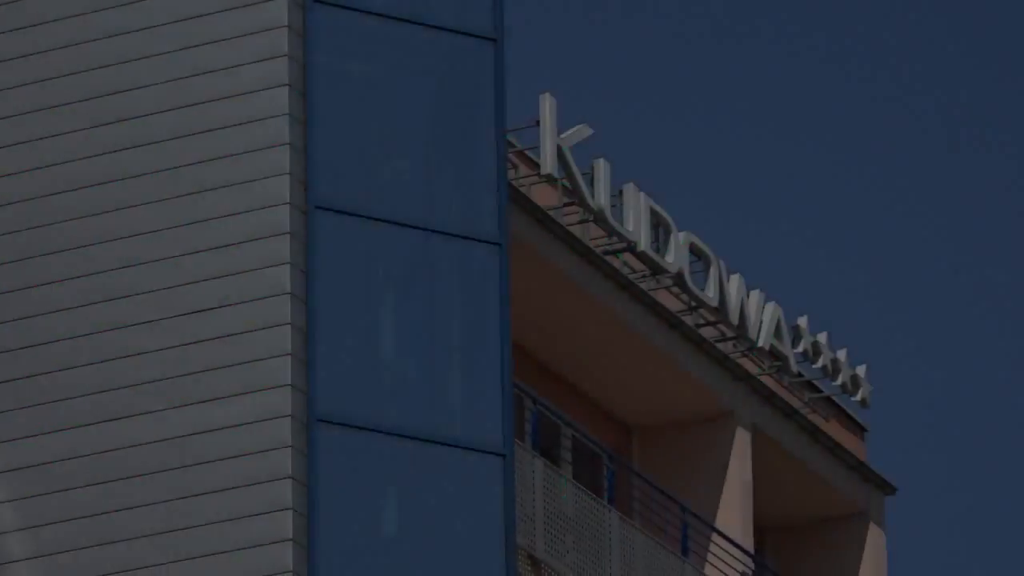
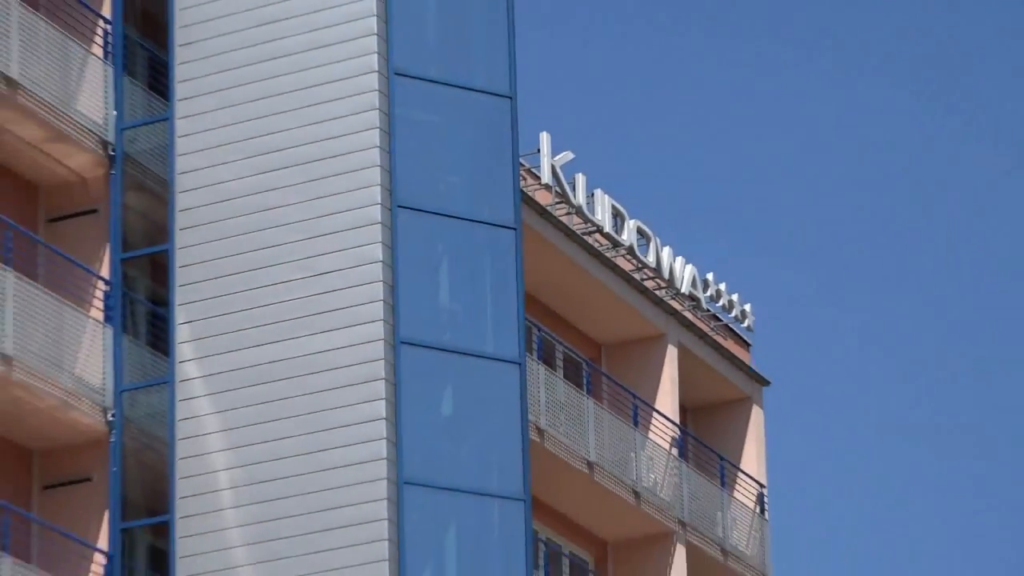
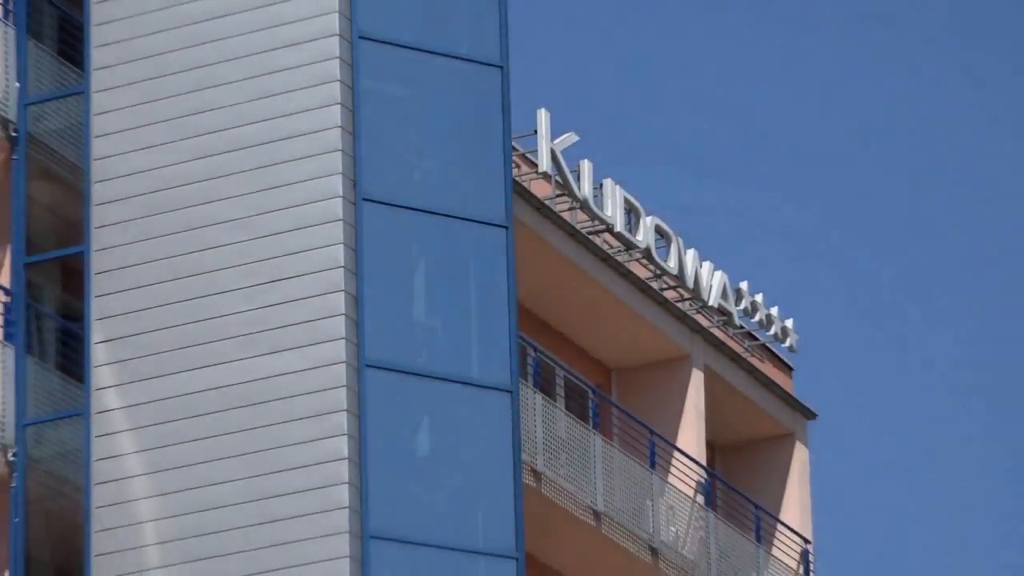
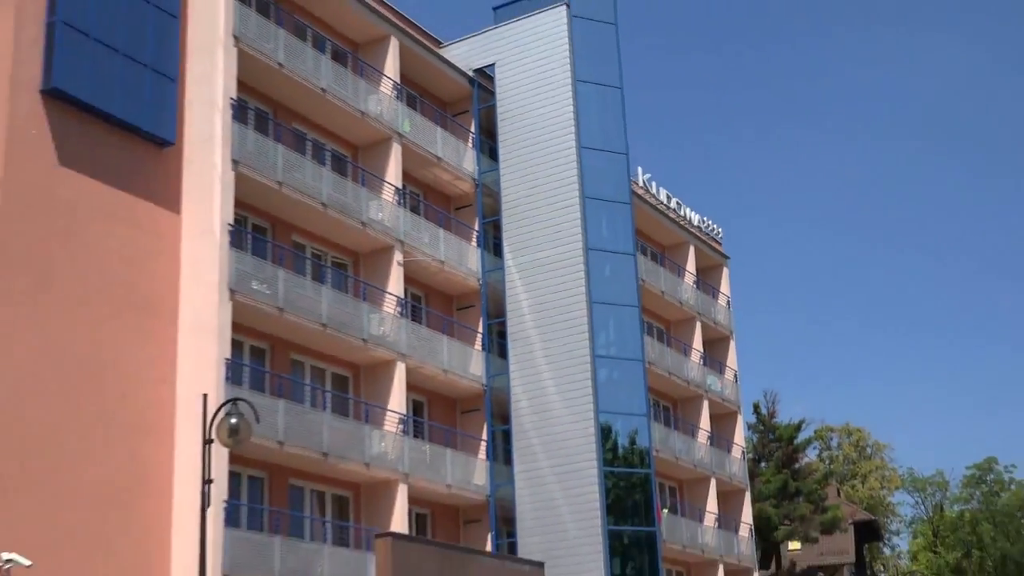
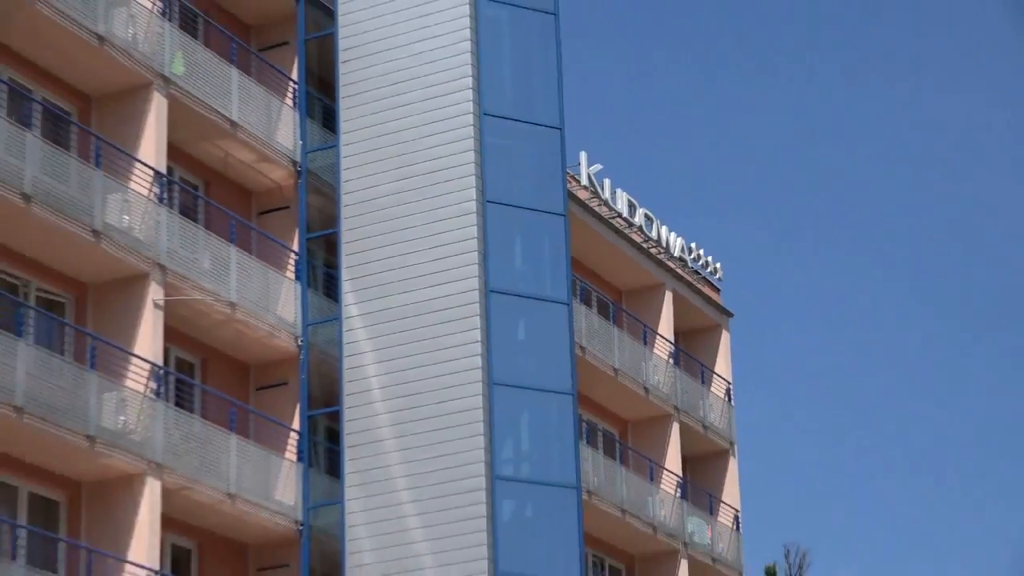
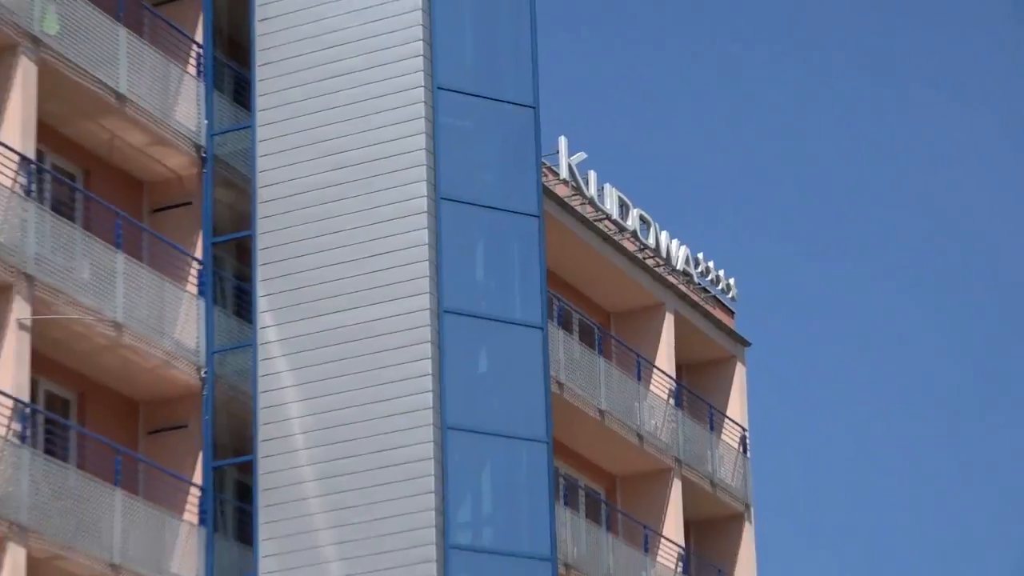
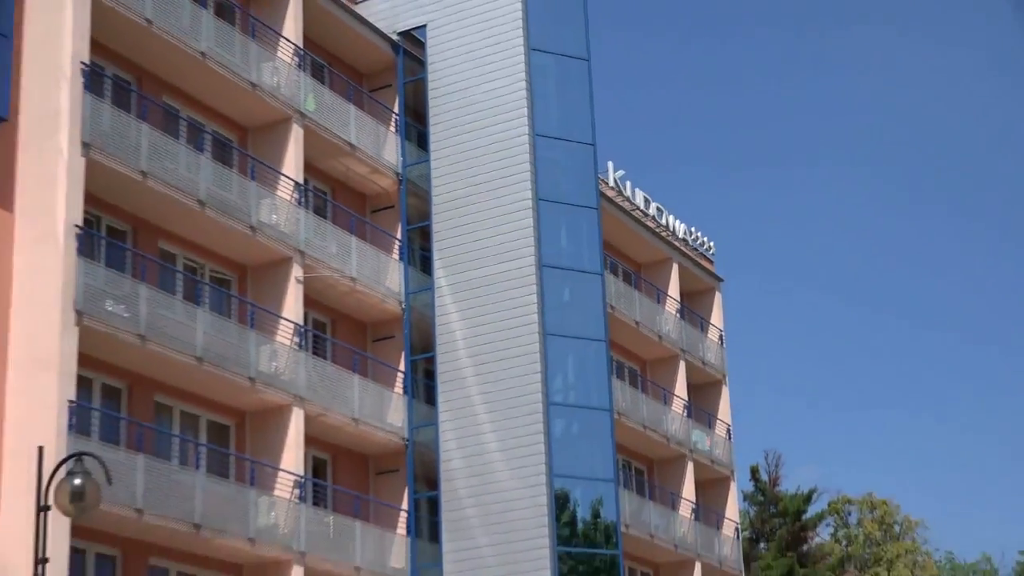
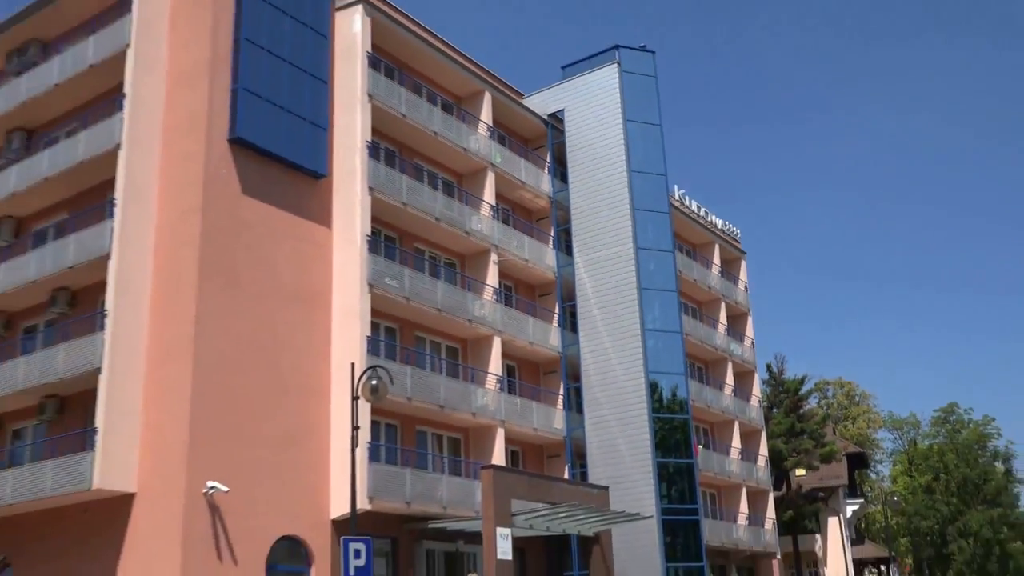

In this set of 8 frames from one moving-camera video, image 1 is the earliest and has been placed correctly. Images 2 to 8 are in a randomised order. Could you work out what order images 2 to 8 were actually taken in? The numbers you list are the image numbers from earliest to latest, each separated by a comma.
3, 2, 6, 5, 7, 4, 8
